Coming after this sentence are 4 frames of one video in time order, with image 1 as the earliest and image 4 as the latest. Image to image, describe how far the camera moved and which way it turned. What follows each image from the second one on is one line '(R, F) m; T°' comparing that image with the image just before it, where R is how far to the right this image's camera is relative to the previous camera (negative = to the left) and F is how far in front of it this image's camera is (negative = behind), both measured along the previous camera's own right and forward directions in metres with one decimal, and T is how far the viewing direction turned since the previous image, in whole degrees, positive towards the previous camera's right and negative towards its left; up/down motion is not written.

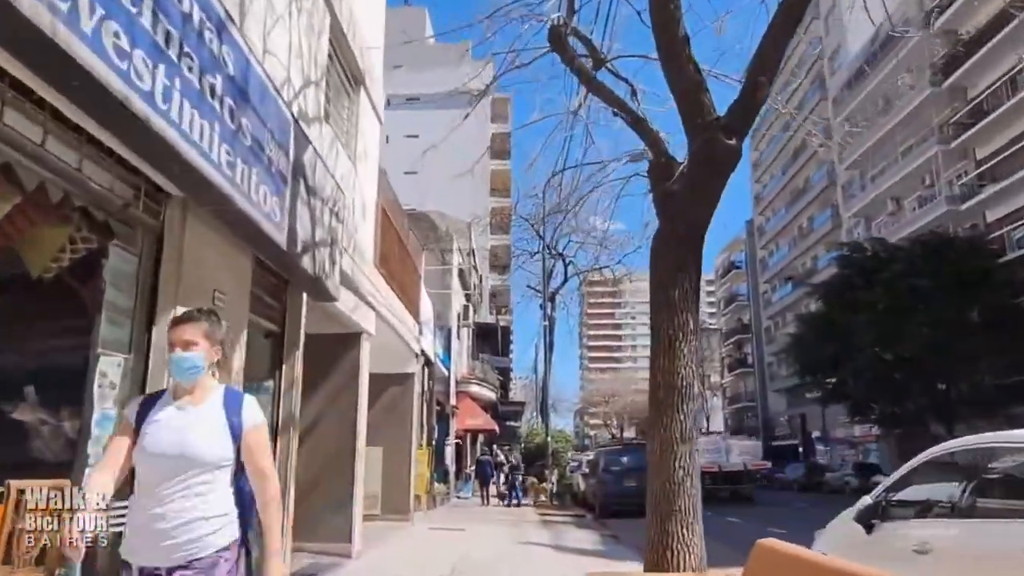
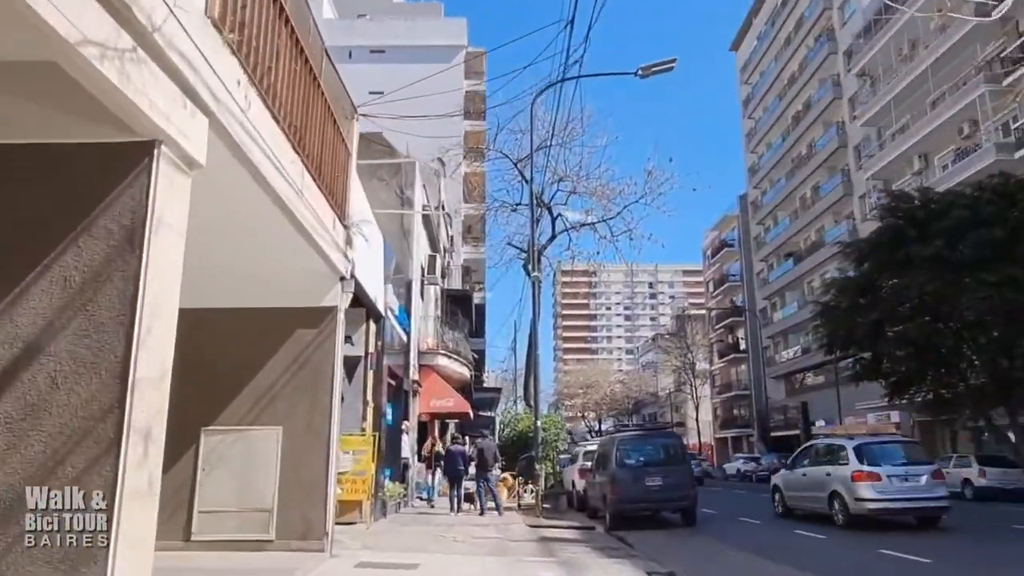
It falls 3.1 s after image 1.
(-0.2, +5.4) m; +2°
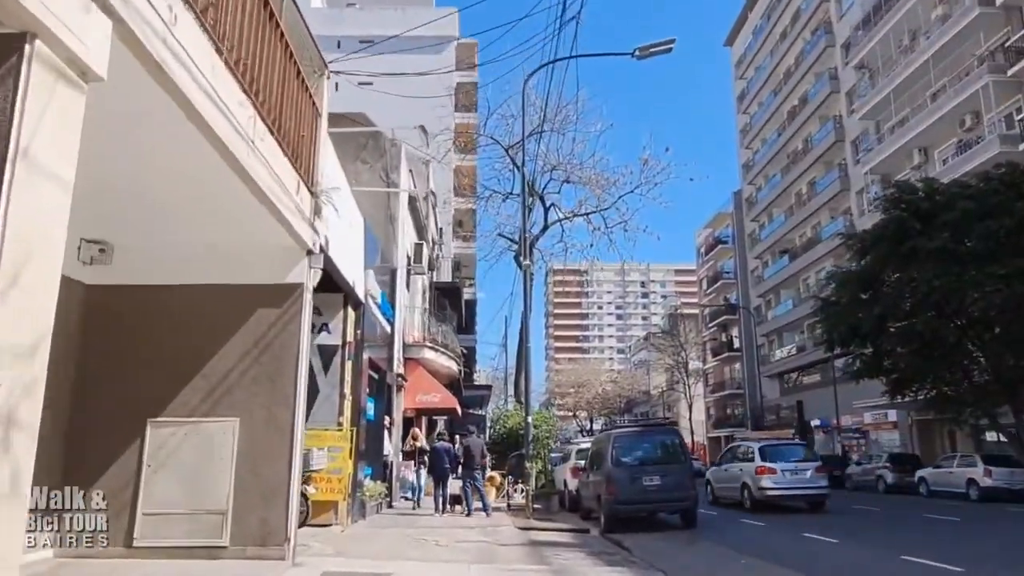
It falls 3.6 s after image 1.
(0.0, +0.9) m; +1°
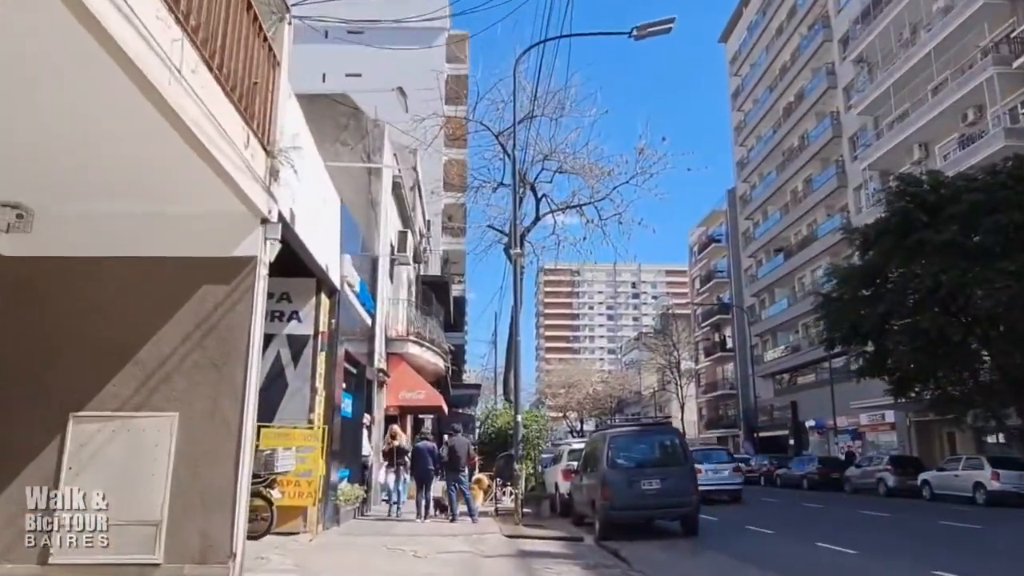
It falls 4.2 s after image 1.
(0.0, +1.0) m; +1°
